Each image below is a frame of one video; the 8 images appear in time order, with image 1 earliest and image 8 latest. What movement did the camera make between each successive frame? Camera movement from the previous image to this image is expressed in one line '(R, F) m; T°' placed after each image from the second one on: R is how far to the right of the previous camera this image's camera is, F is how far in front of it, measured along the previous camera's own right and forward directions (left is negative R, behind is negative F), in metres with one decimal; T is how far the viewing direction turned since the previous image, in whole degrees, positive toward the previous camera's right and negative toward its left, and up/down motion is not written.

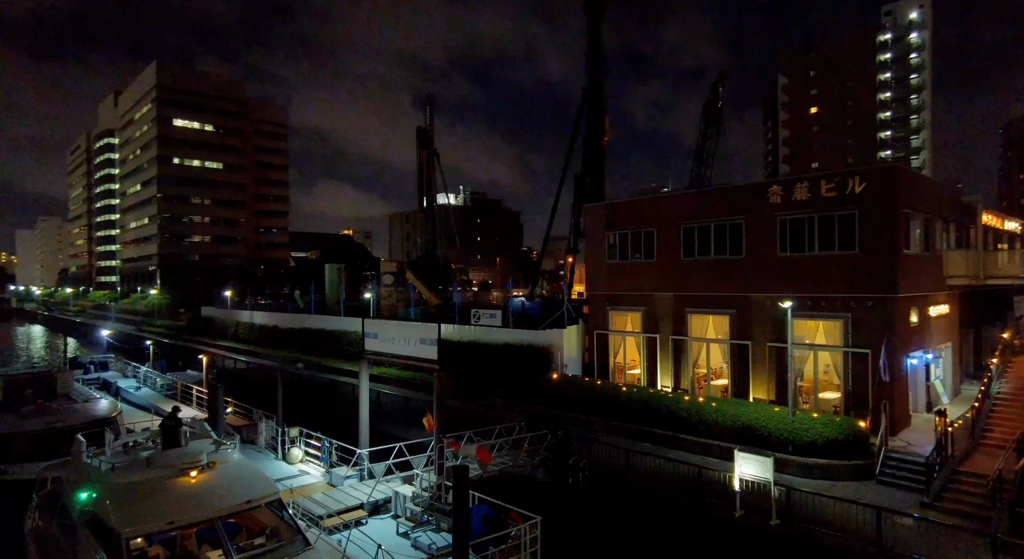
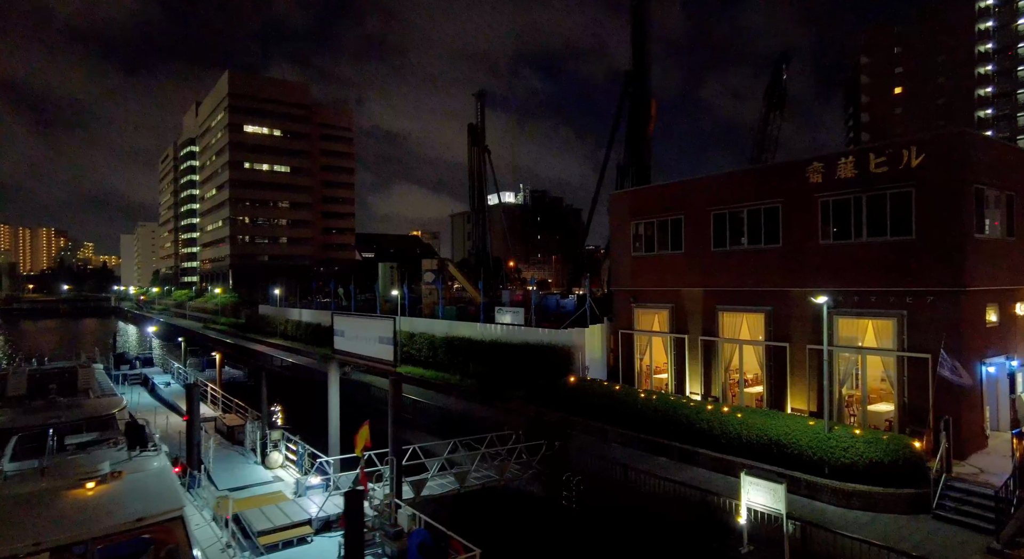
(+2.2, +1.9) m; -7°
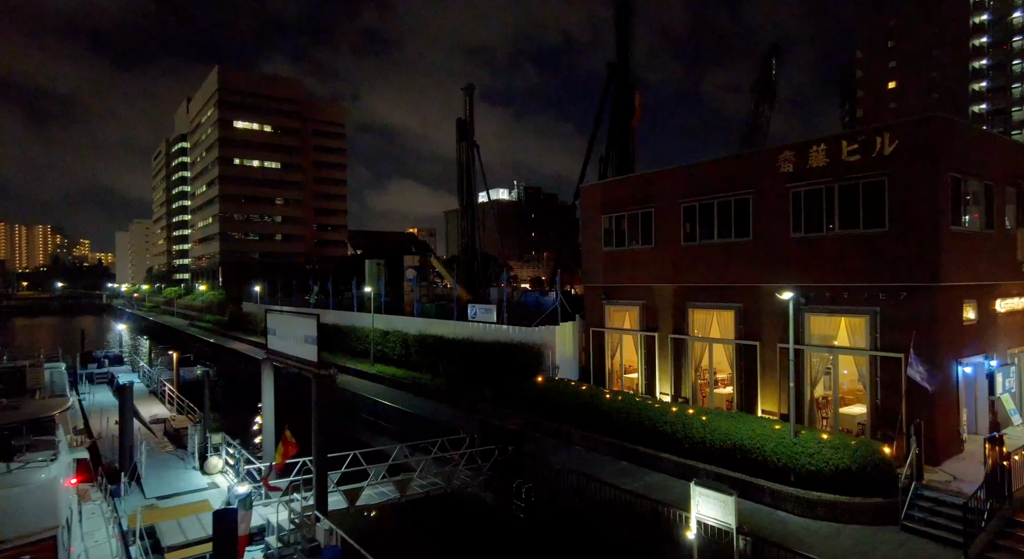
(+1.2, +0.9) m; 0°
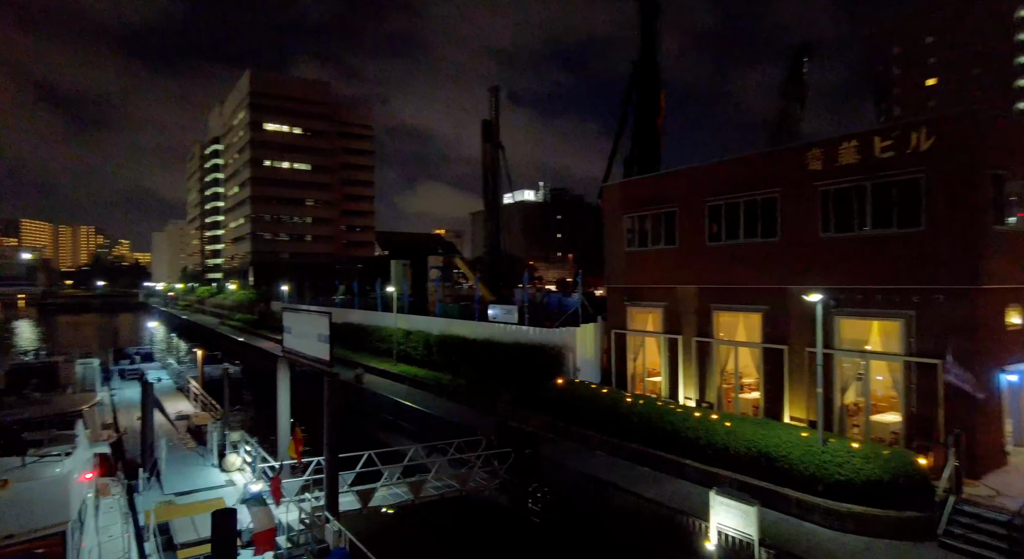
(+0.2, +0.3) m; -3°
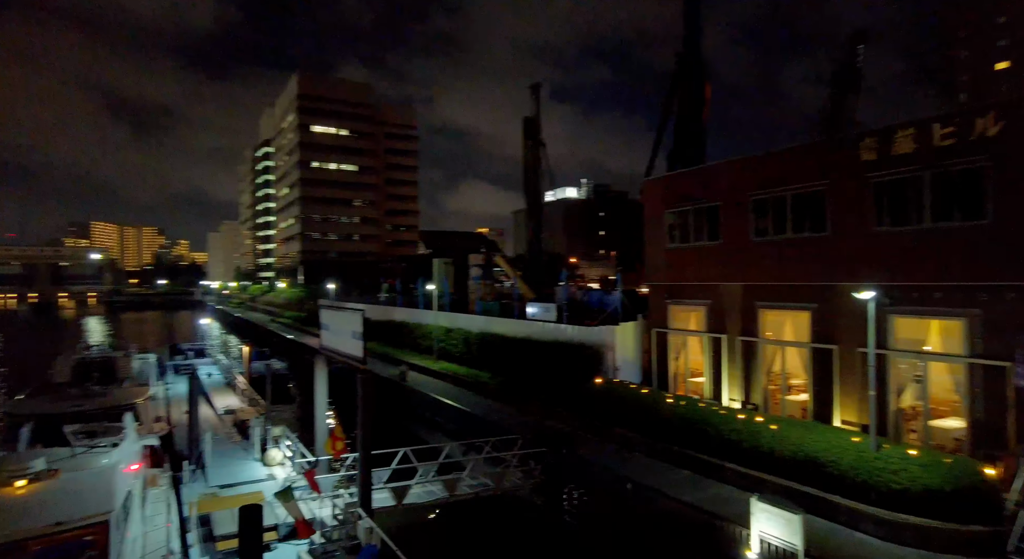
(+0.2, +0.2) m; -4°
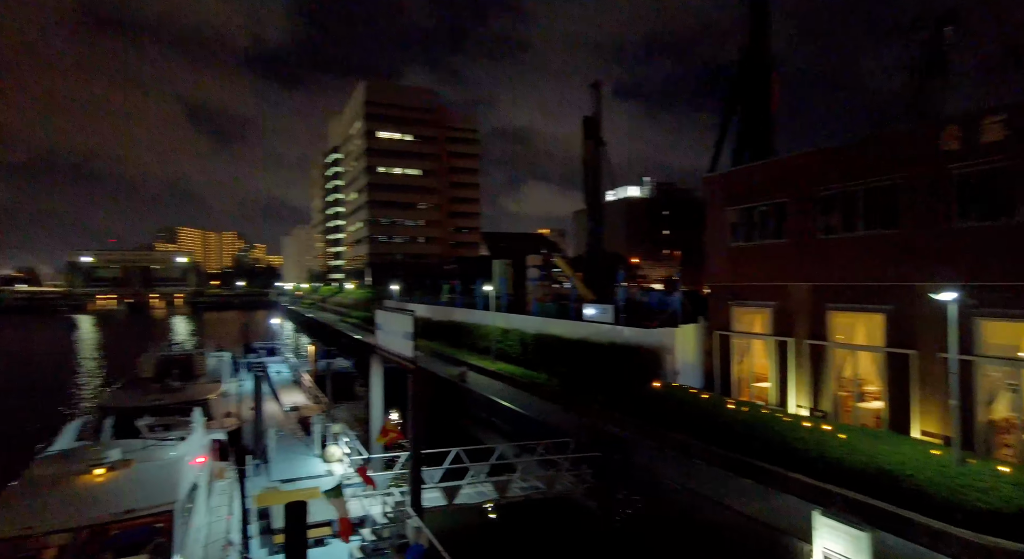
(+0.3, +0.1) m; -6°
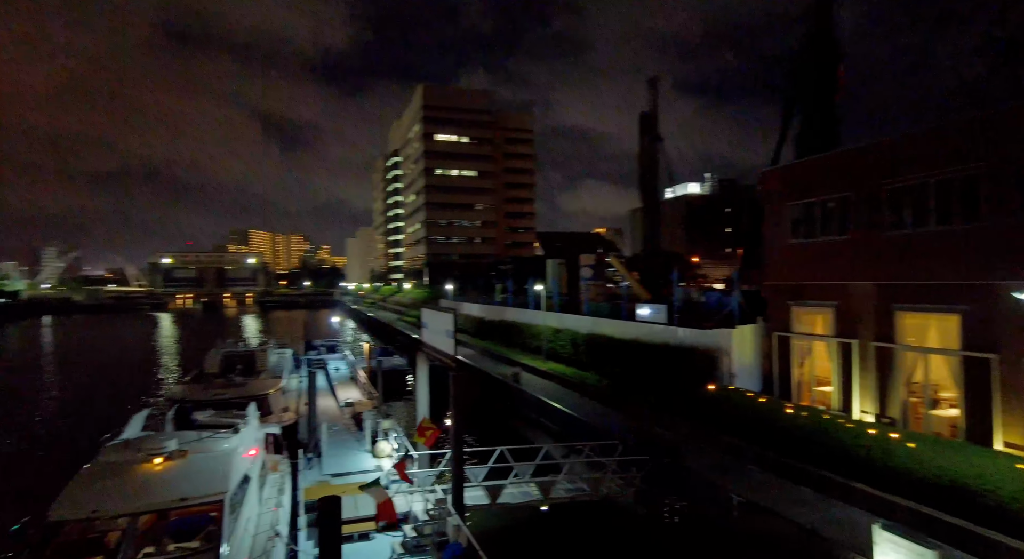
(+0.3, +0.2) m; -5°
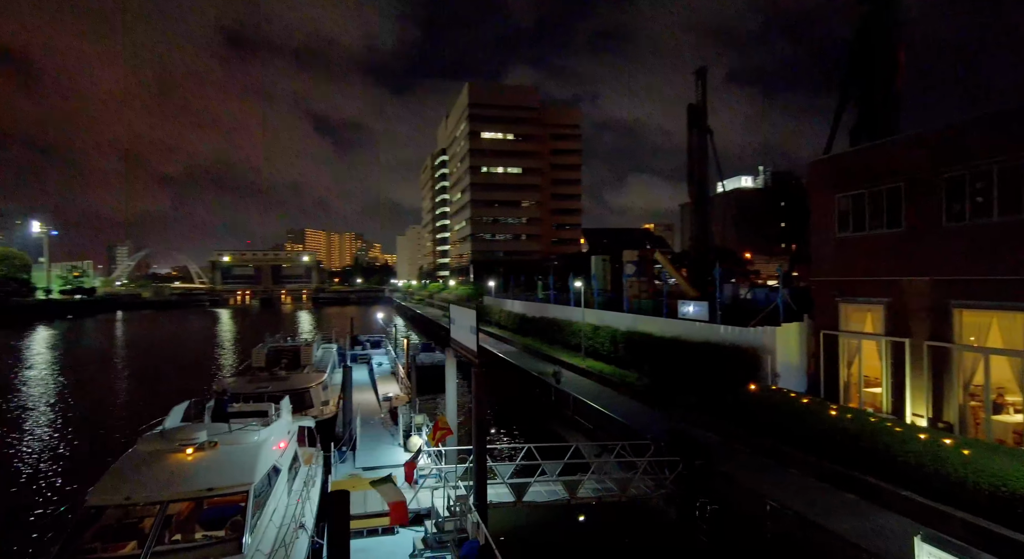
(+0.5, +0.2) m; -4°
